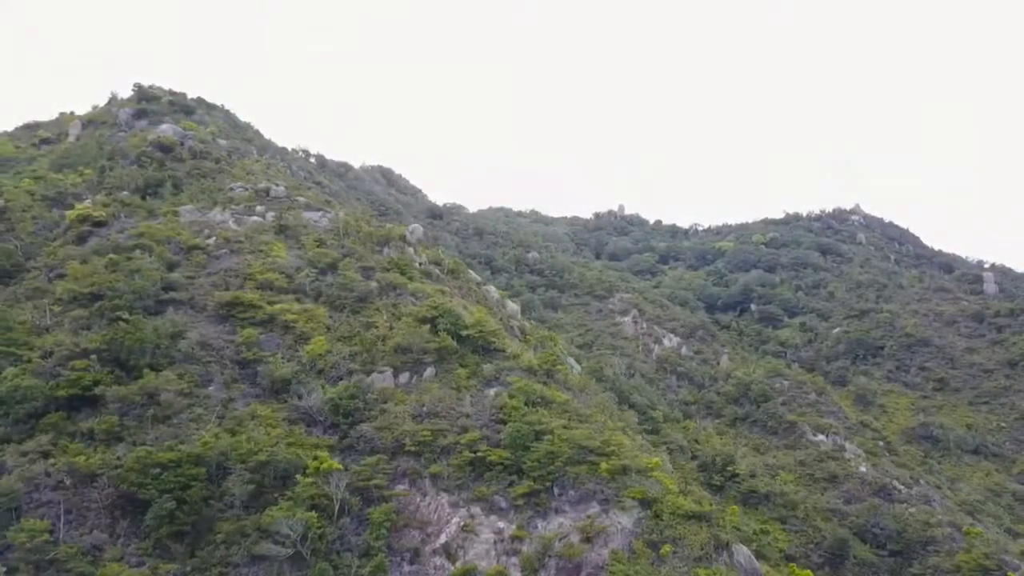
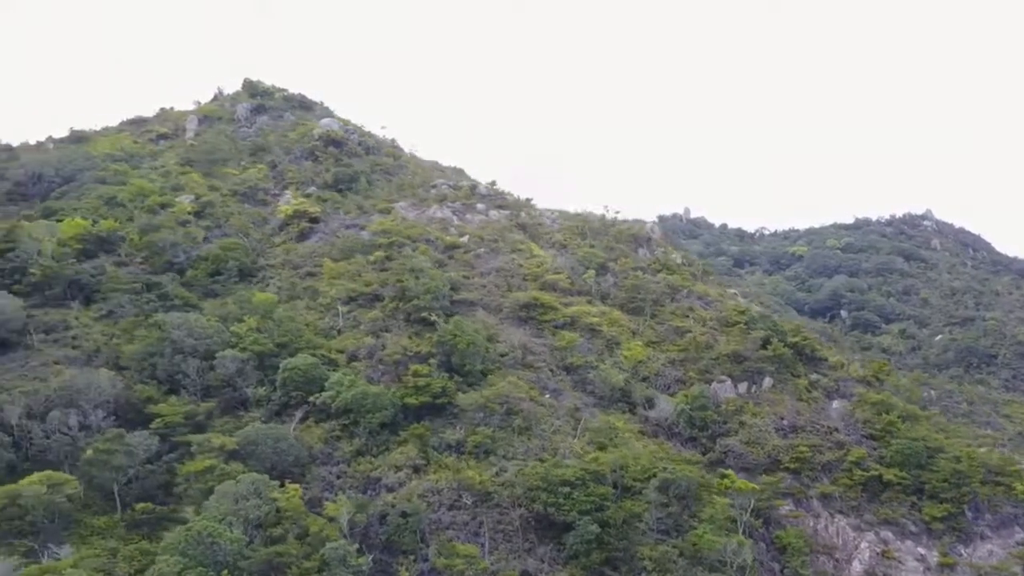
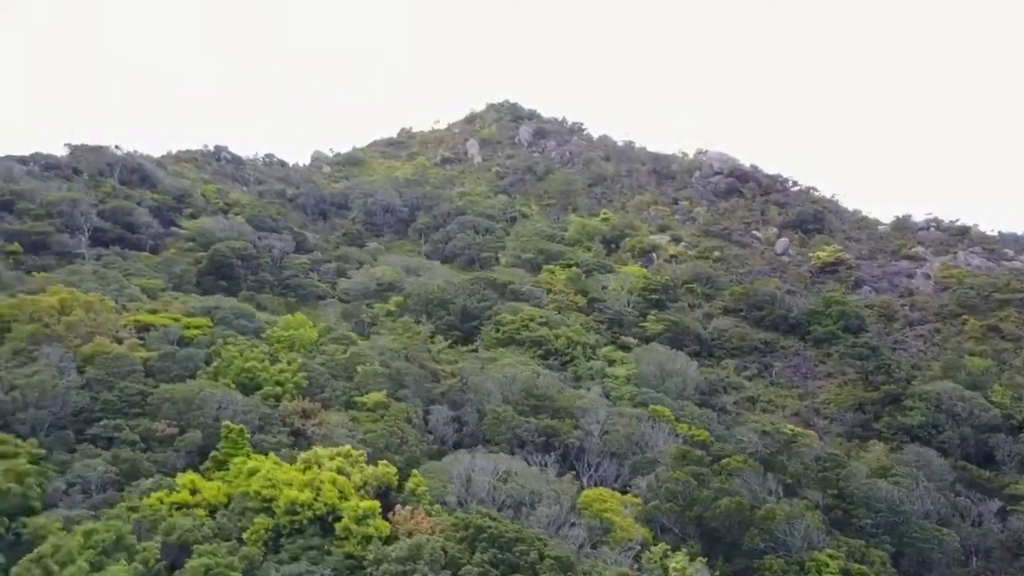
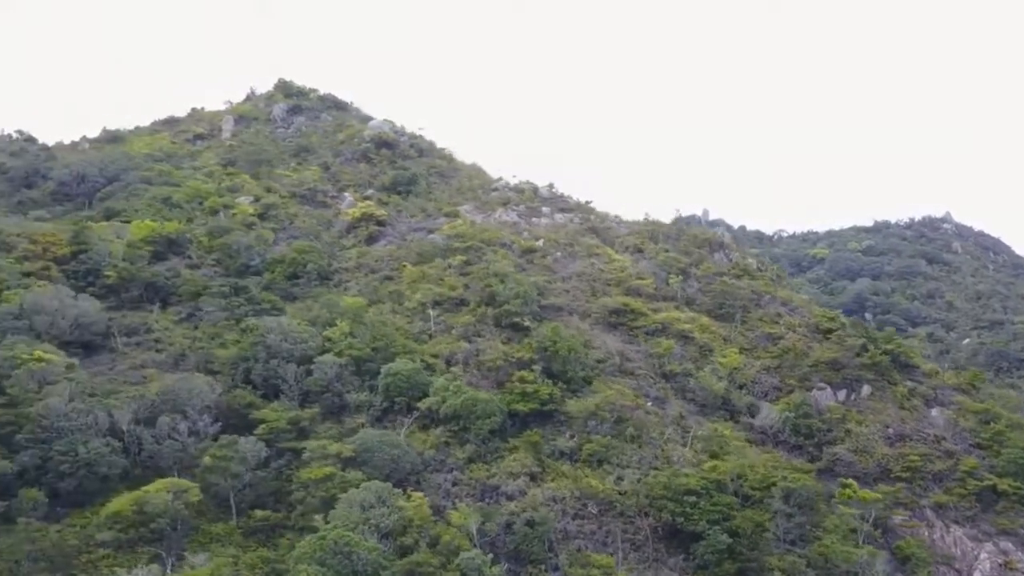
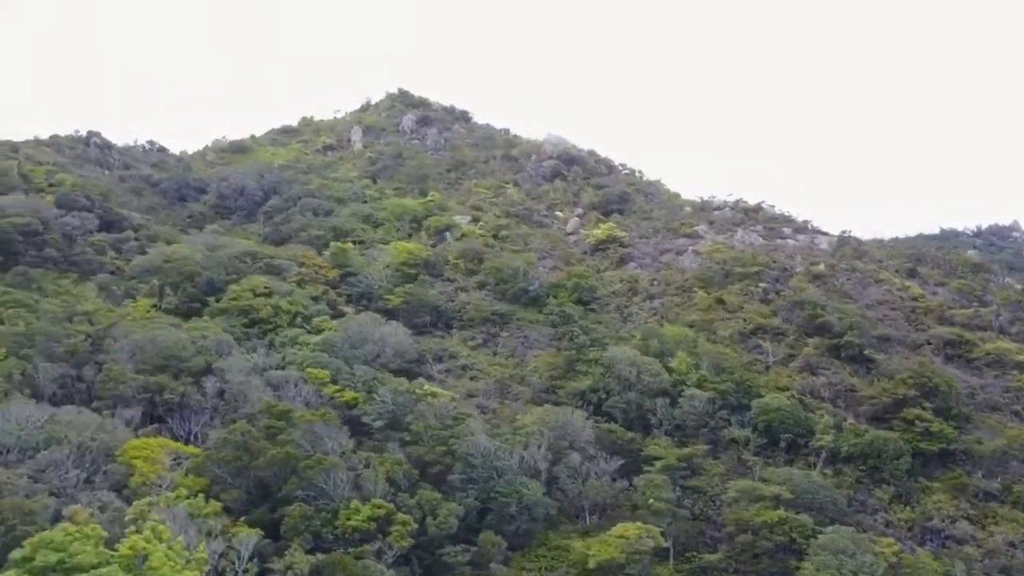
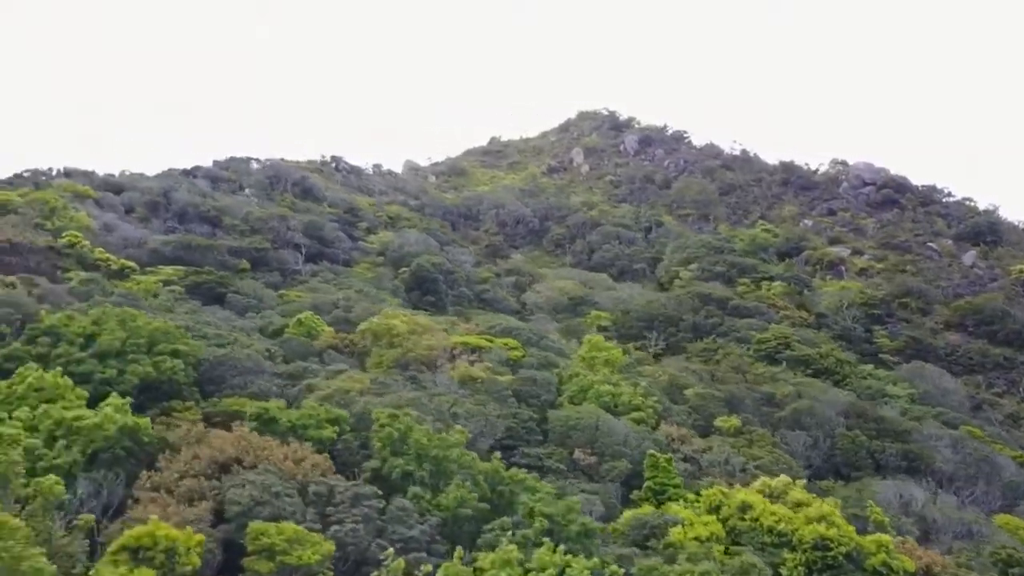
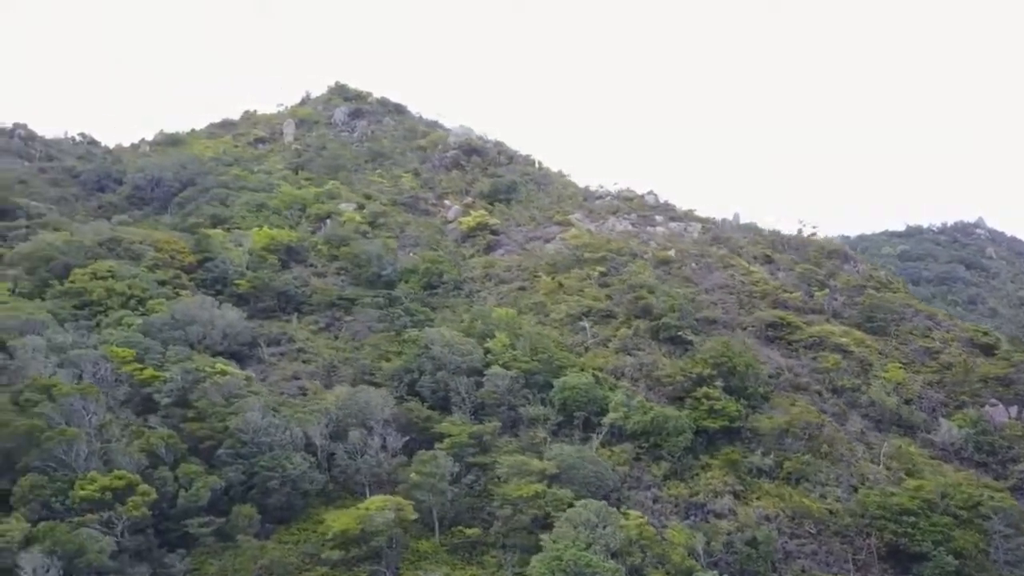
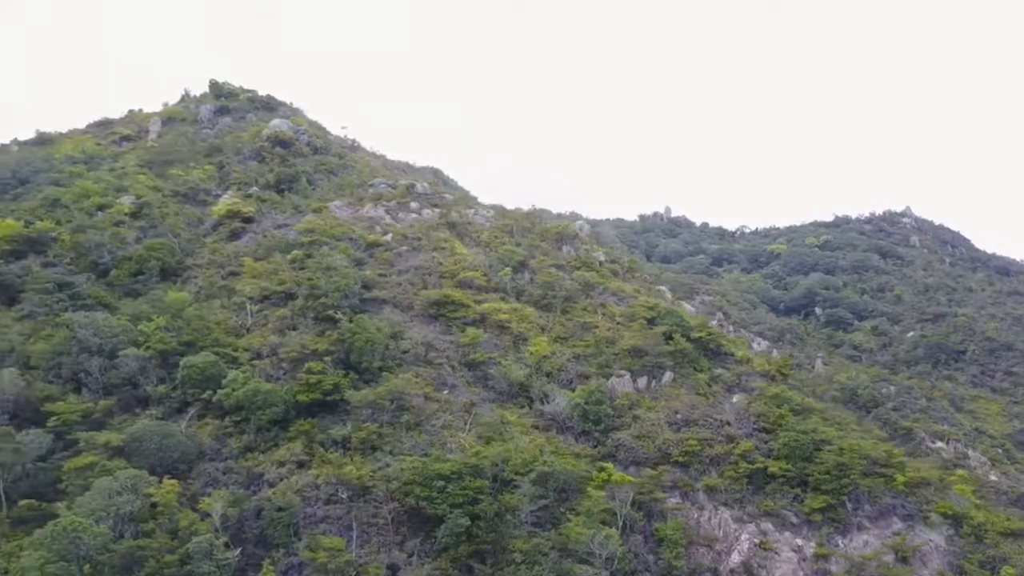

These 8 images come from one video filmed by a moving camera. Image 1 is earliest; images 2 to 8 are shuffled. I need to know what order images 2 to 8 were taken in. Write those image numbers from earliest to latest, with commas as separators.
8, 2, 4, 7, 5, 3, 6
